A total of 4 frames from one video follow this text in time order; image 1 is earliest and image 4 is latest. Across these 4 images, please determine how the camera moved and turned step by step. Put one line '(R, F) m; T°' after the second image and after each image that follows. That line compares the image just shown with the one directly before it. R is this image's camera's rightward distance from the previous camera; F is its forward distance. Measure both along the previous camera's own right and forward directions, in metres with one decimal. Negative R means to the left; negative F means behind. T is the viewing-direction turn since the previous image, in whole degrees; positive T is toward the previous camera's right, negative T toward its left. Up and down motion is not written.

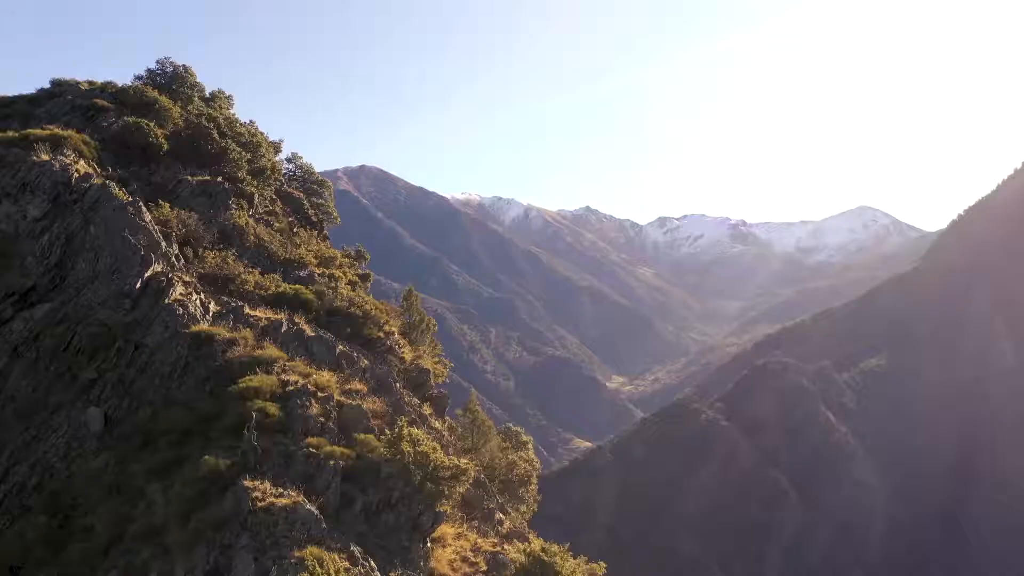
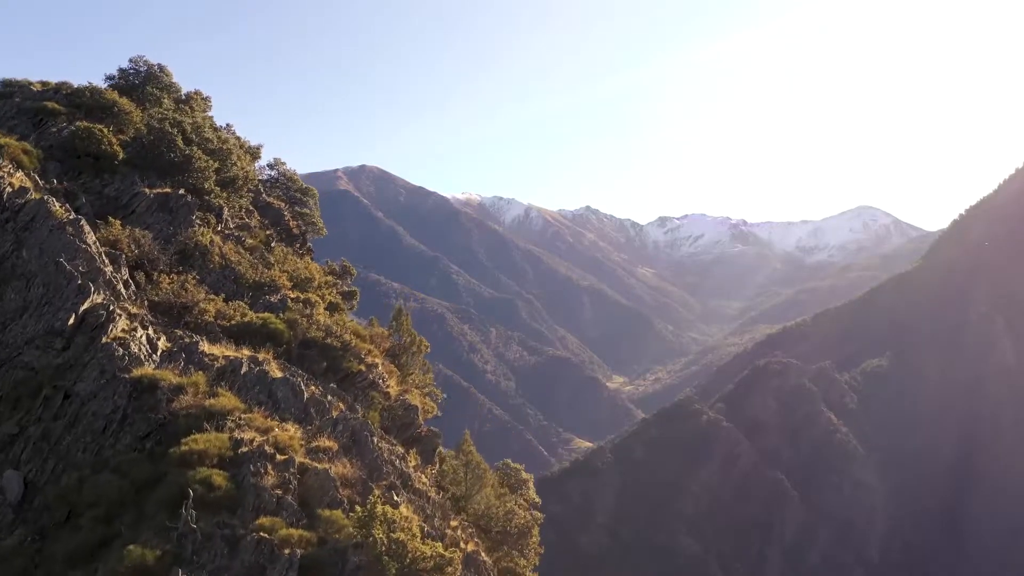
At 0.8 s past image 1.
(0.0, +0.8) m; 0°
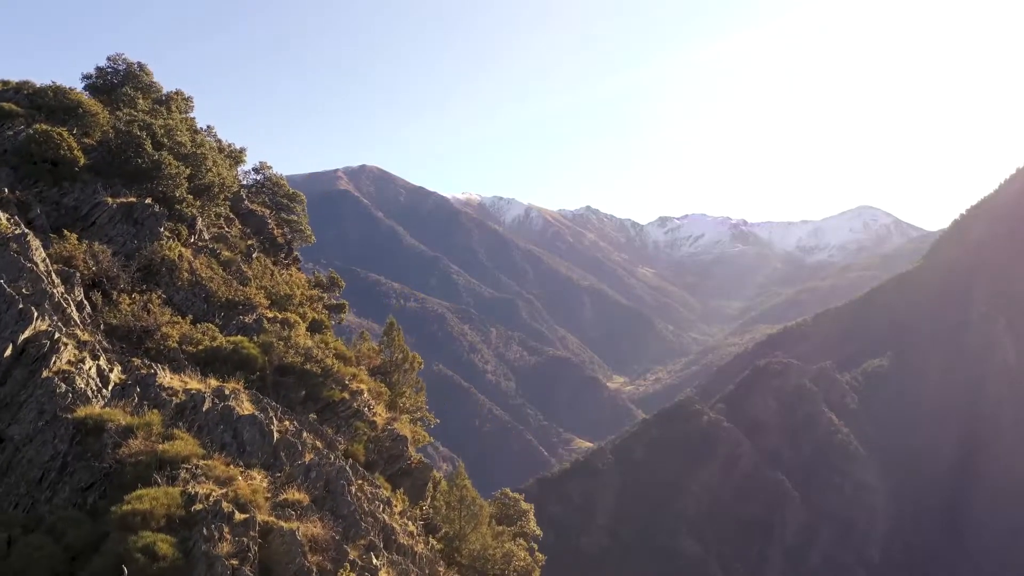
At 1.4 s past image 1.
(0.0, +0.6) m; 0°
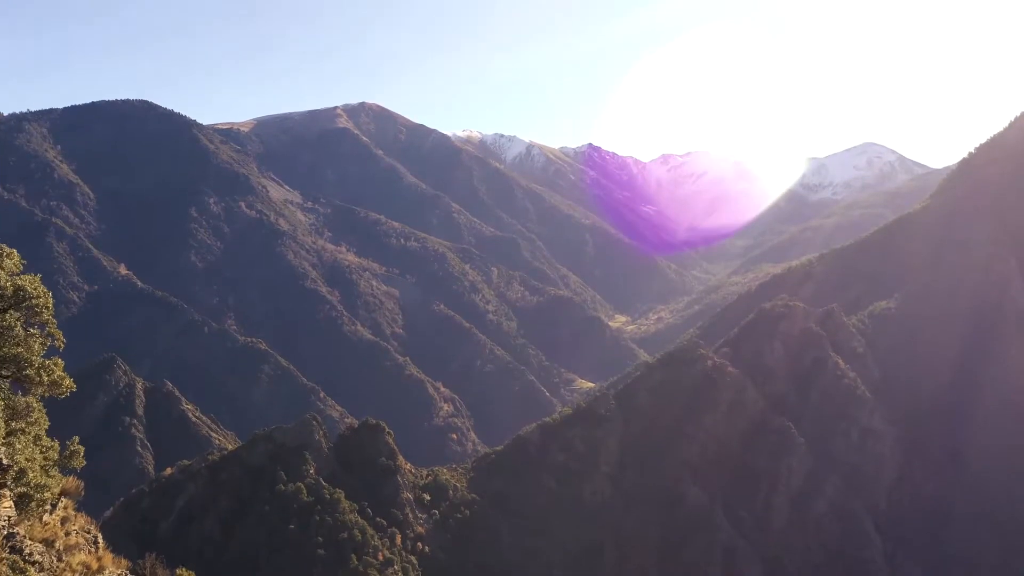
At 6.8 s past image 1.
(+0.1, +7.6) m; 0°
